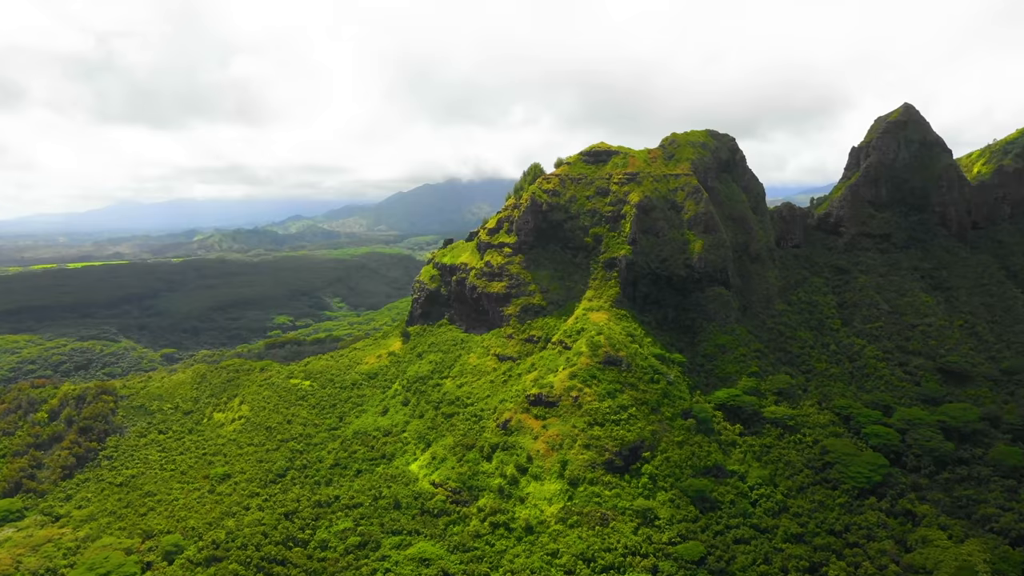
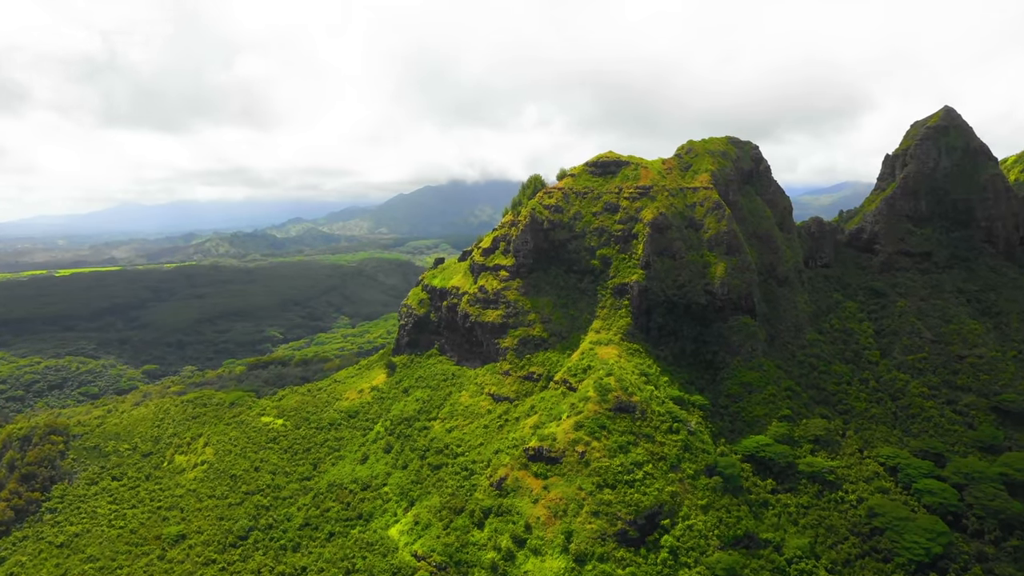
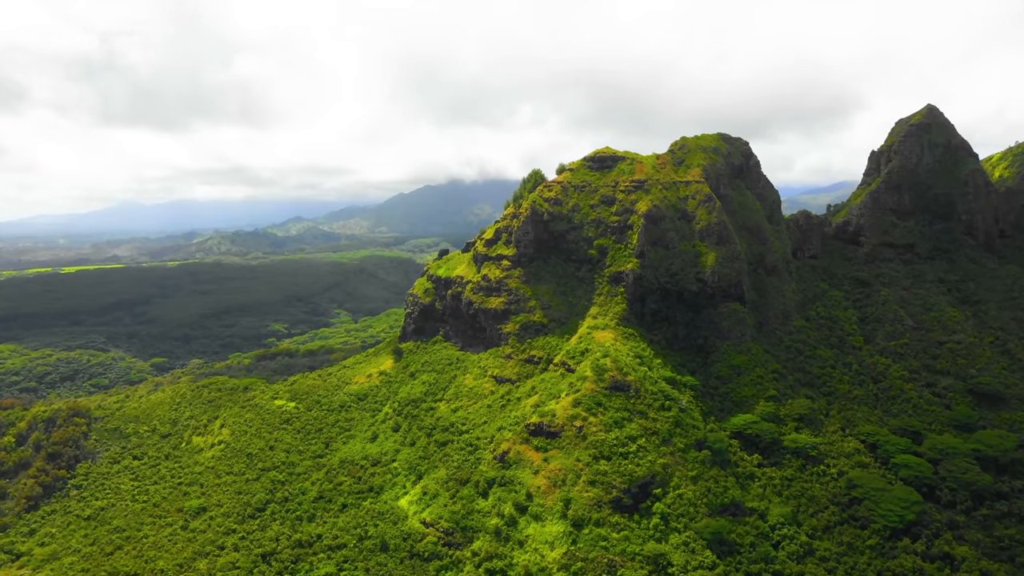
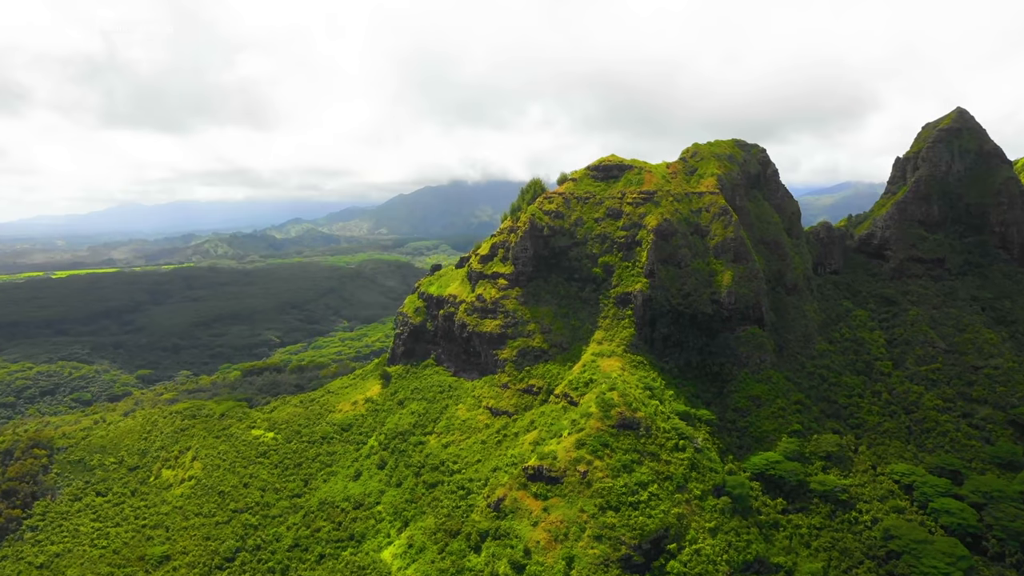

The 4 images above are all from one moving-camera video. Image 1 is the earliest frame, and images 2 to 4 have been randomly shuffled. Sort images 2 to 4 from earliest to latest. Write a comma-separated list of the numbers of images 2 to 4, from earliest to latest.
3, 2, 4
